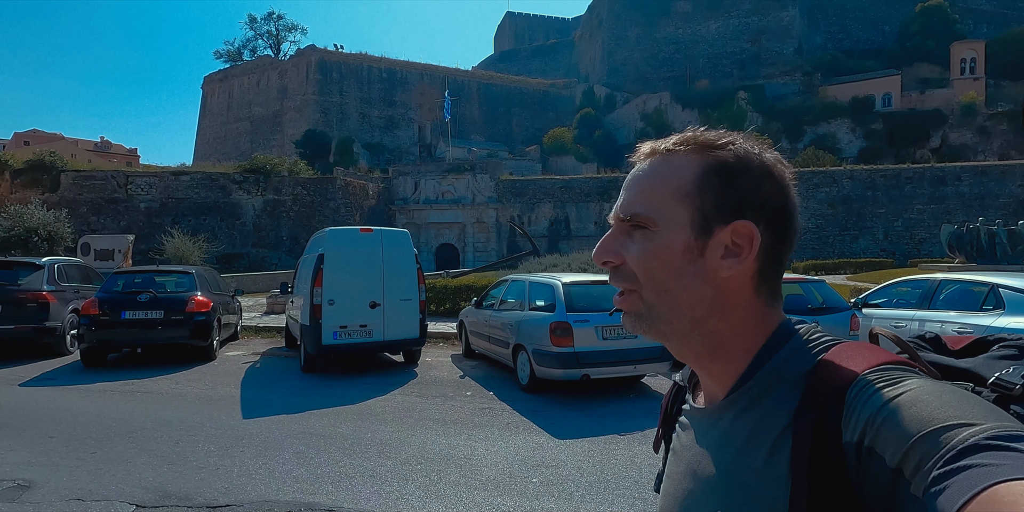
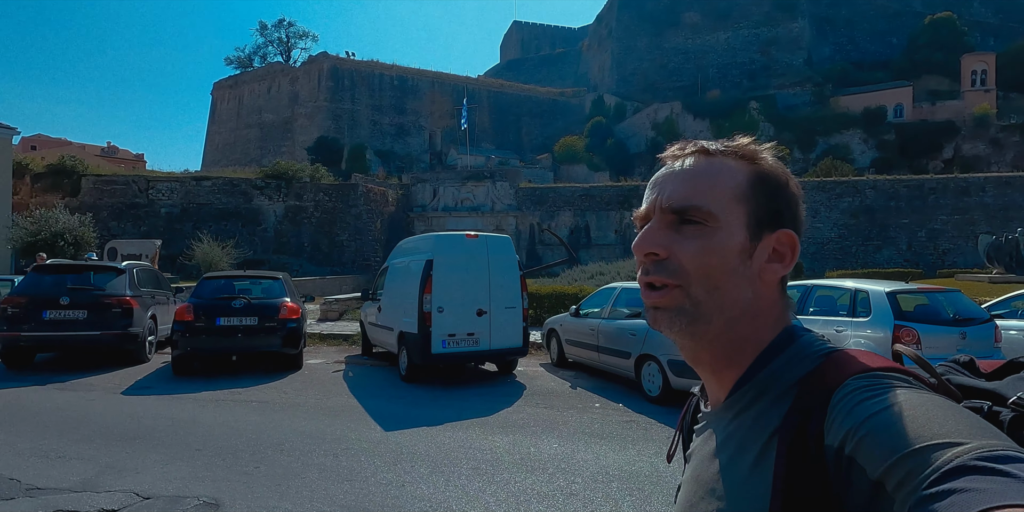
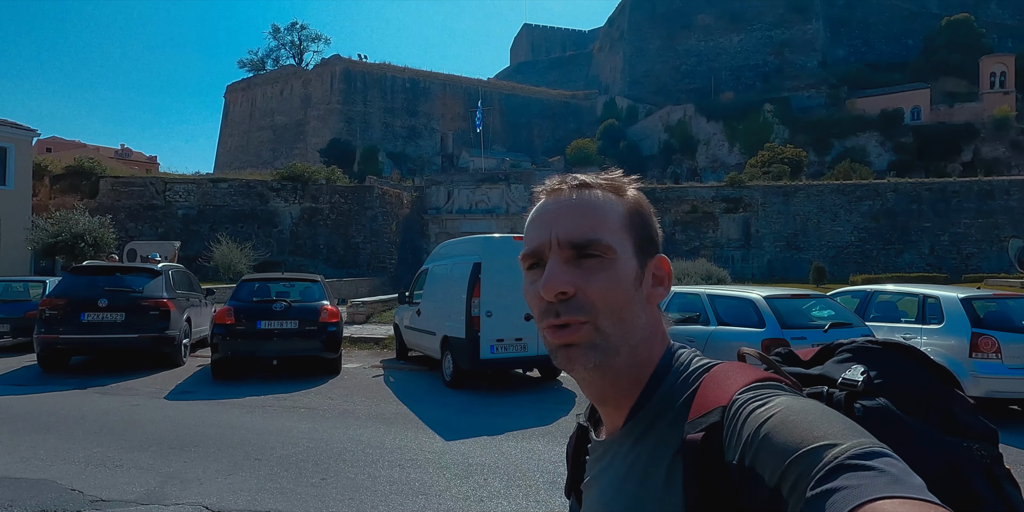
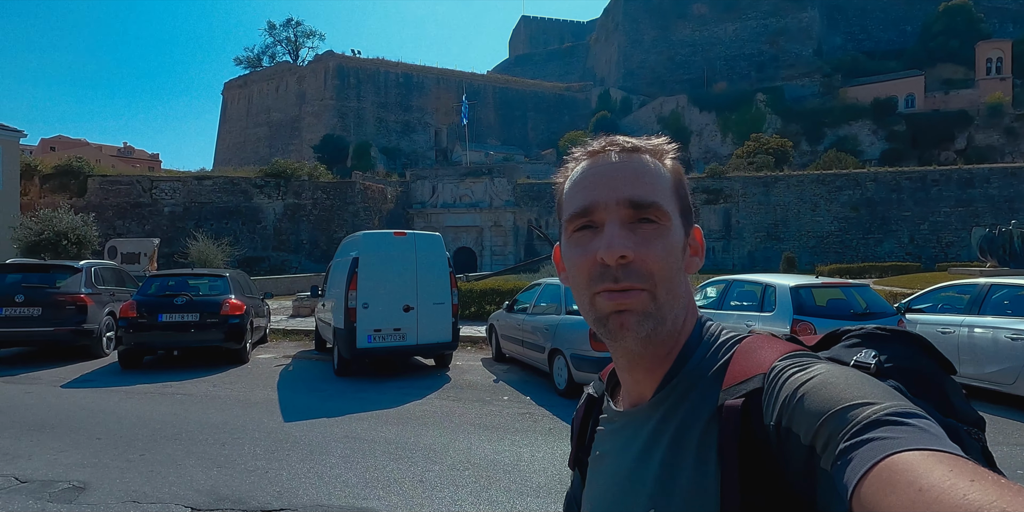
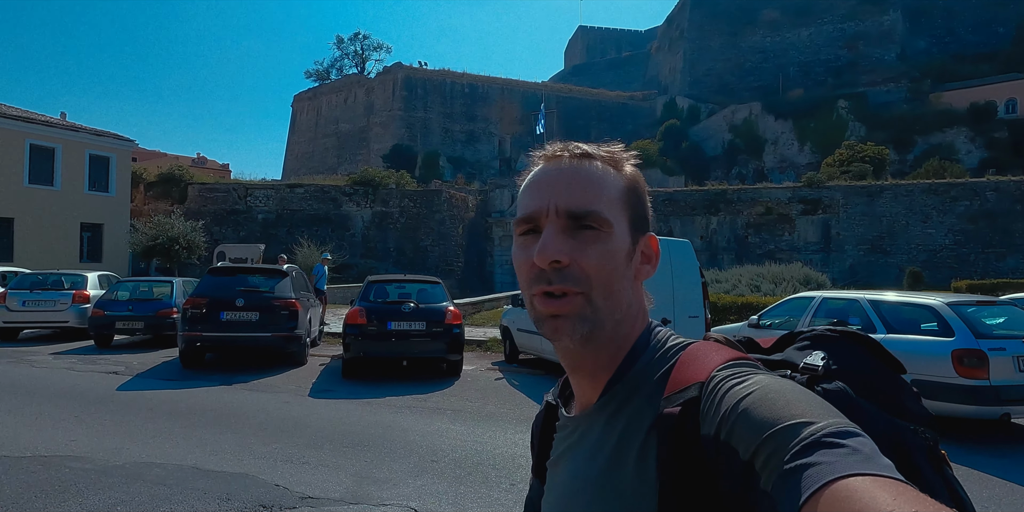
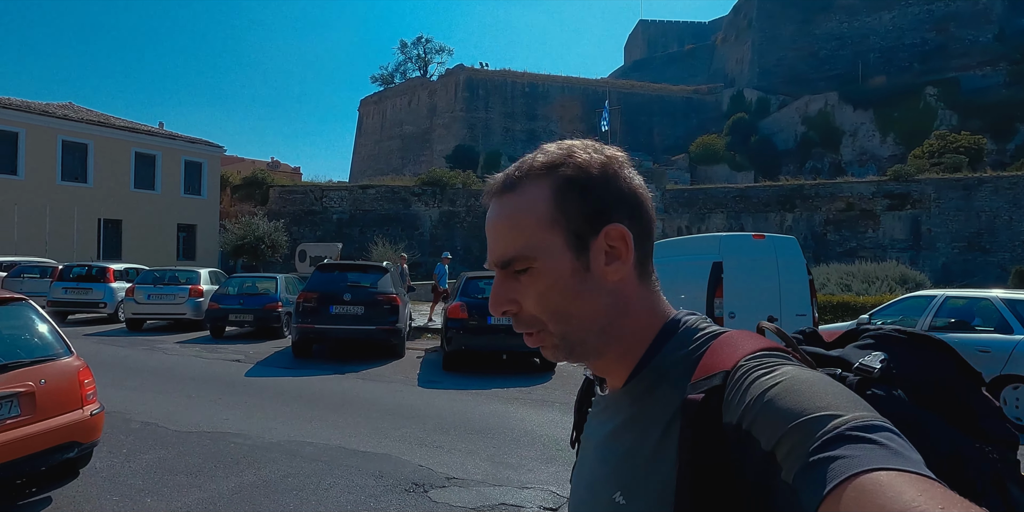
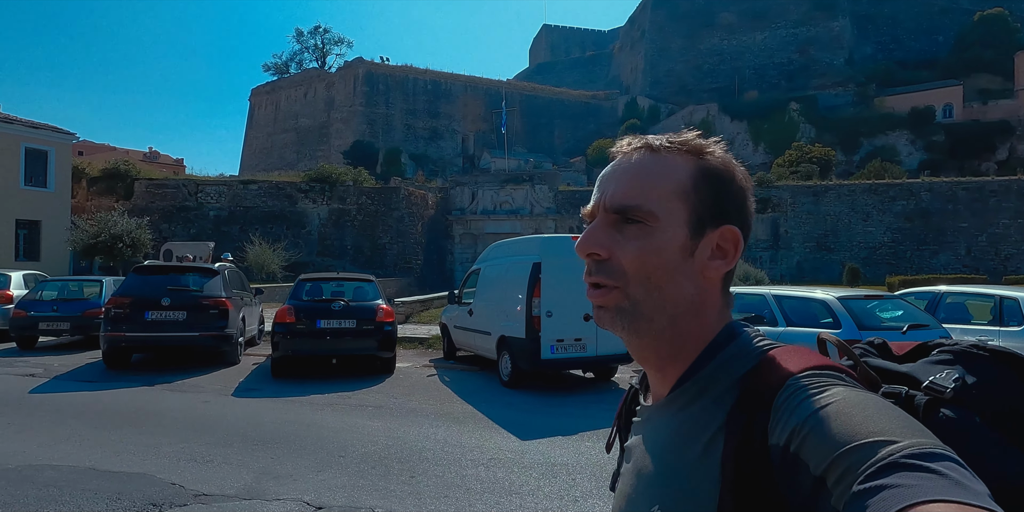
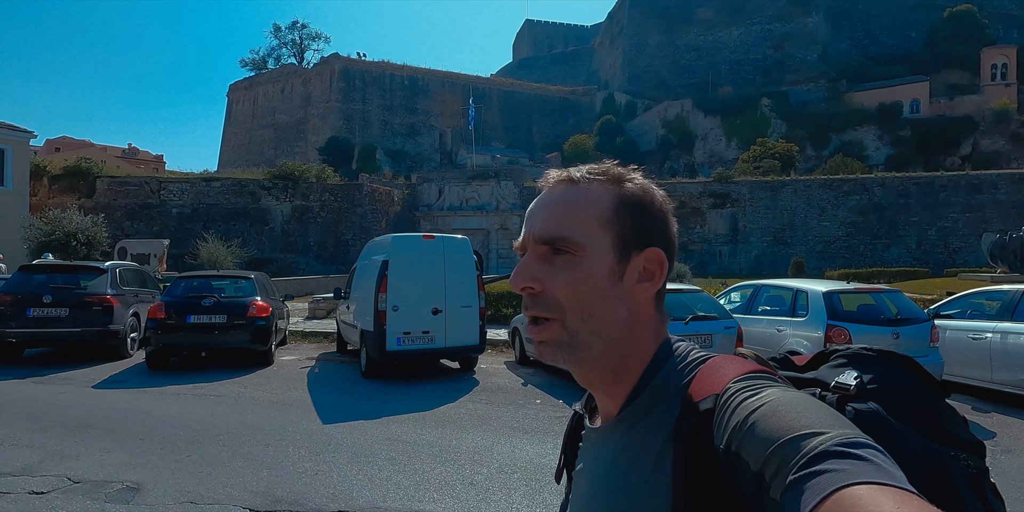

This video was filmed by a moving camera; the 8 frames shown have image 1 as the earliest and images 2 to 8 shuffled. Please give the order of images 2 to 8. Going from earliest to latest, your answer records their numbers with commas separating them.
4, 8, 2, 3, 7, 5, 6
